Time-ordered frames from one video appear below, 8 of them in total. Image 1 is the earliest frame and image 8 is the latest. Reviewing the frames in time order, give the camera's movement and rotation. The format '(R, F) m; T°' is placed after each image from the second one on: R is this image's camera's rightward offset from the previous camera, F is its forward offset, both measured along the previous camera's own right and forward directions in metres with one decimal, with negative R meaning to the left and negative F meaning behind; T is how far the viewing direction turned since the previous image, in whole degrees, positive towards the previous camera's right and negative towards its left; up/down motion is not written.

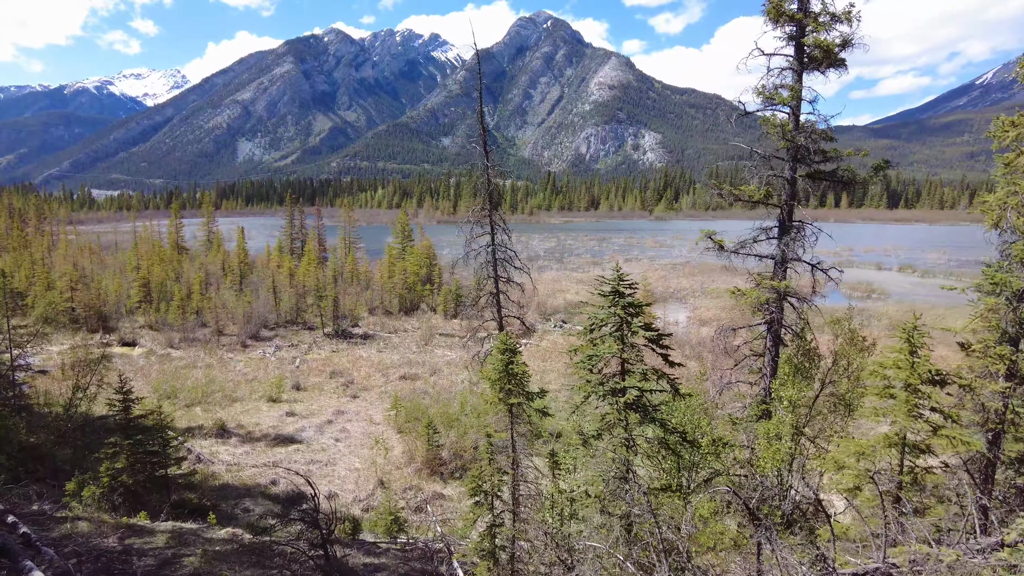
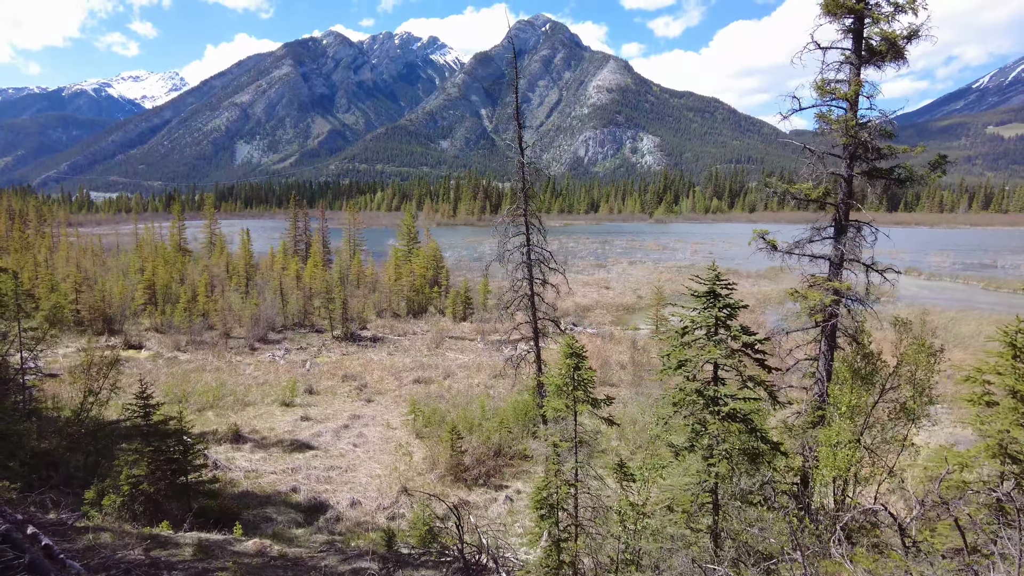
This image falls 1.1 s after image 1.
(-0.6, +0.3) m; 0°
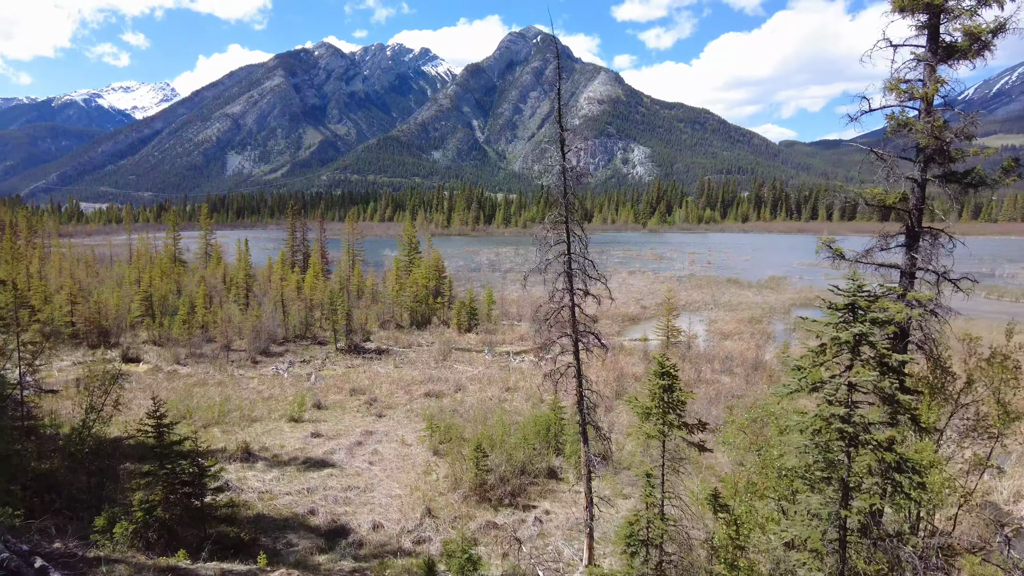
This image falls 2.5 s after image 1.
(-0.7, +0.5) m; +1°
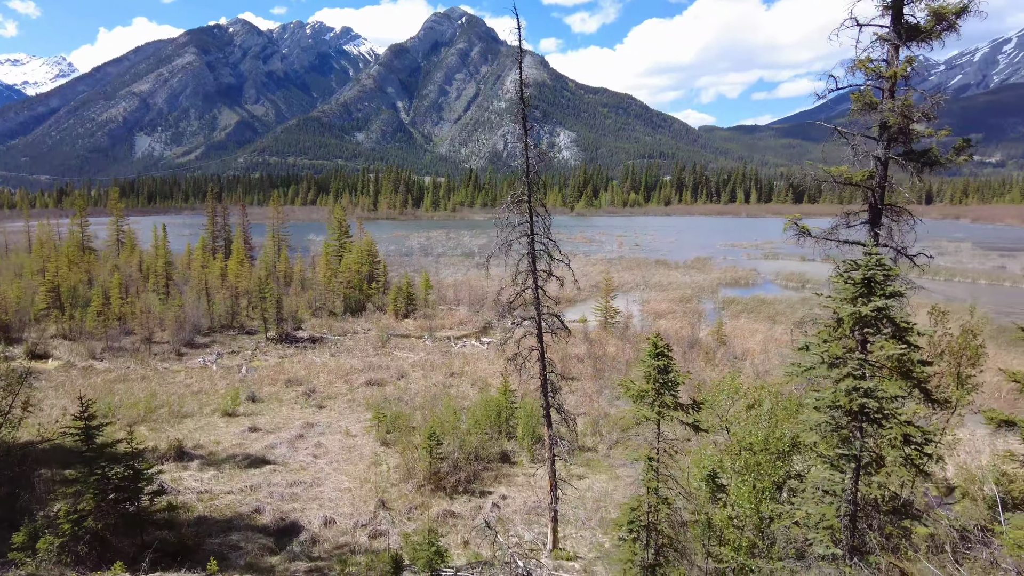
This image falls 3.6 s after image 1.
(-0.5, +0.3) m; +6°
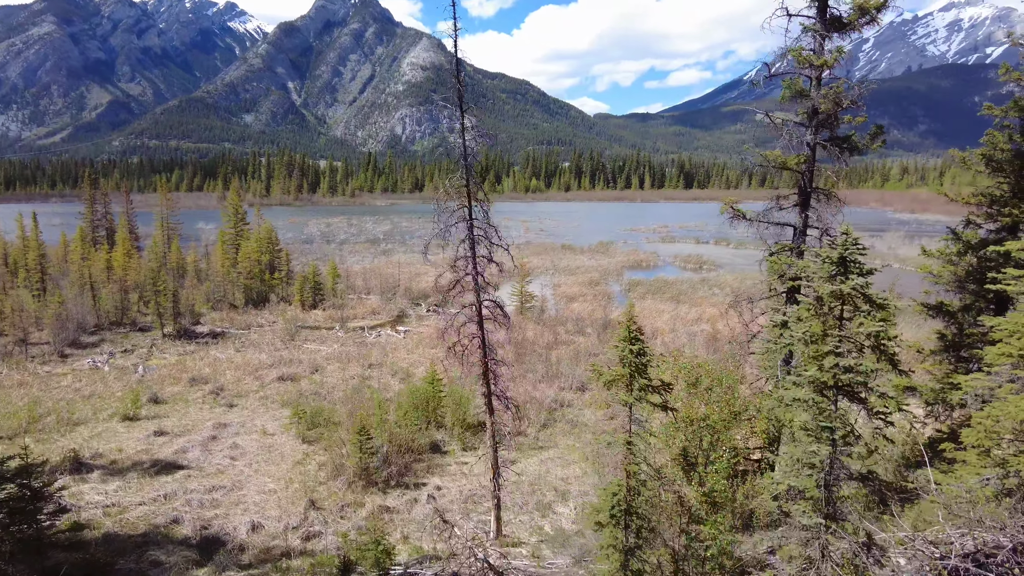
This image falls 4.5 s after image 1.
(-0.5, +0.2) m; +9°
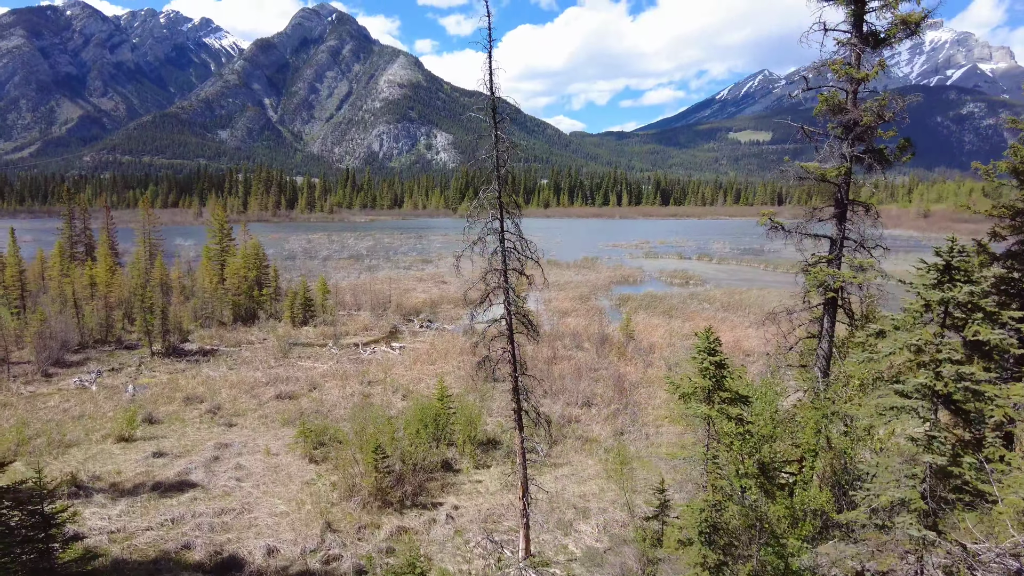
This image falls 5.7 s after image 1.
(-0.8, +0.2) m; +2°
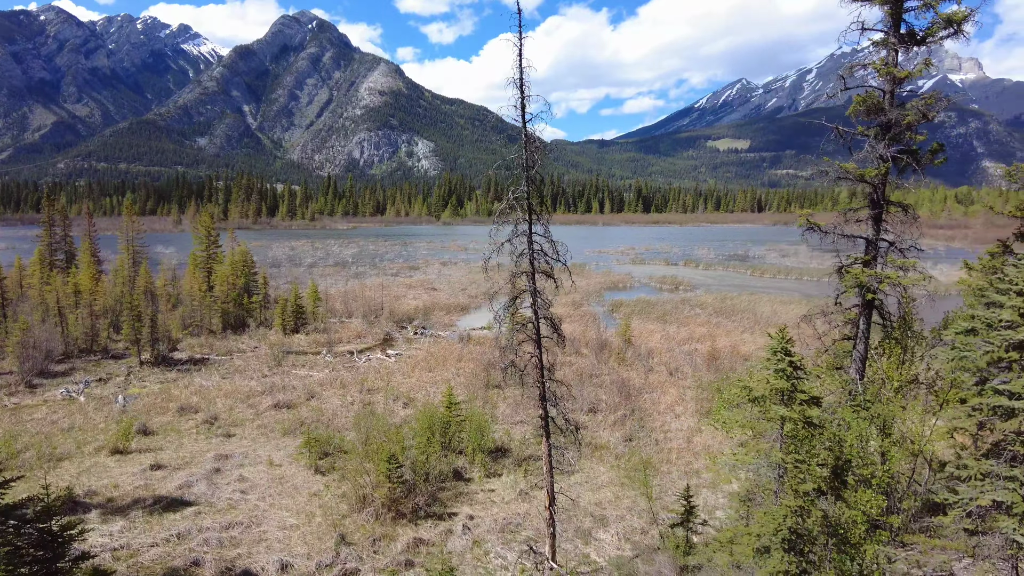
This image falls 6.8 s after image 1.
(-0.6, +0.2) m; +2°
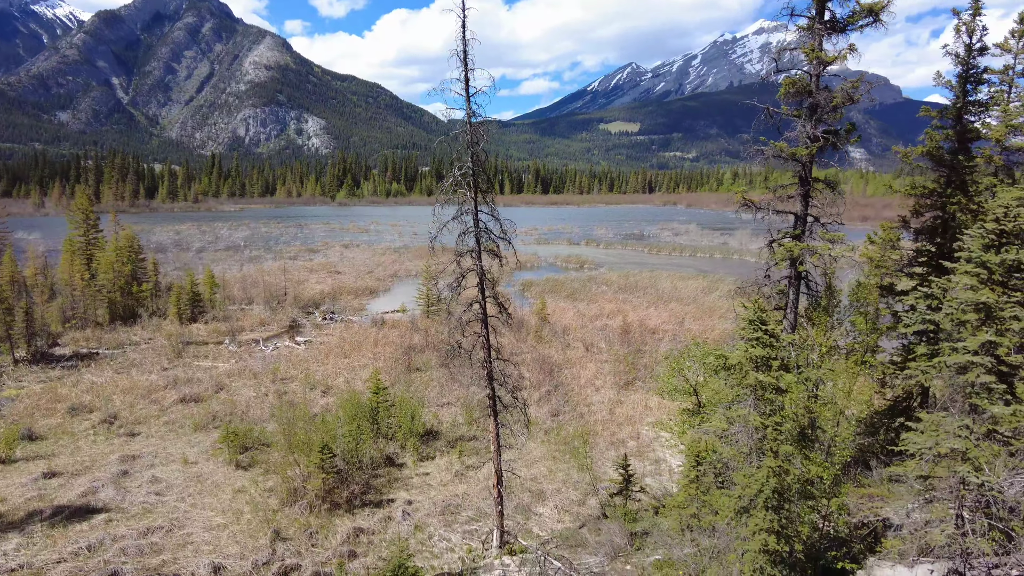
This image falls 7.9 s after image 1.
(-0.6, +0.1) m; +9°
